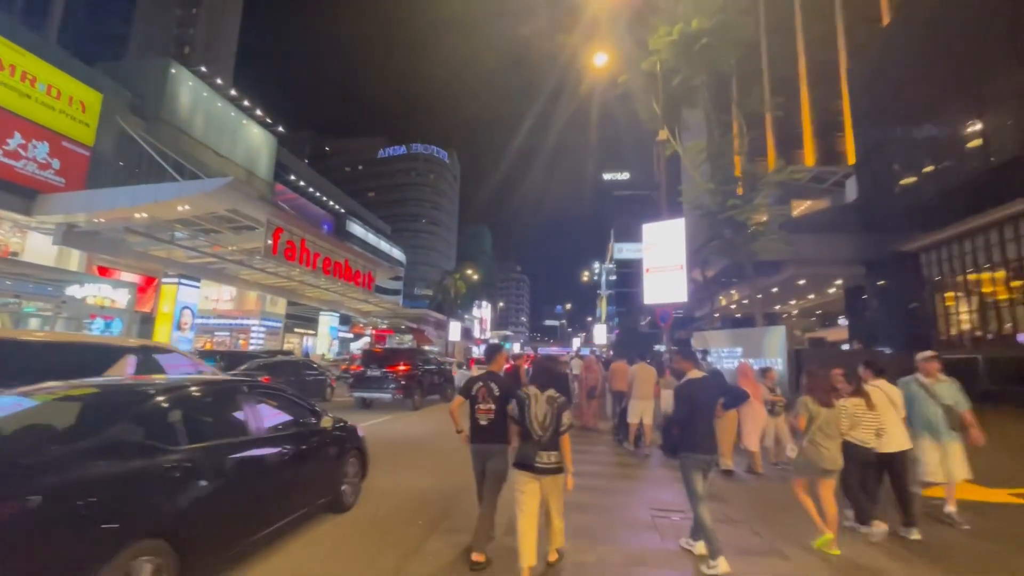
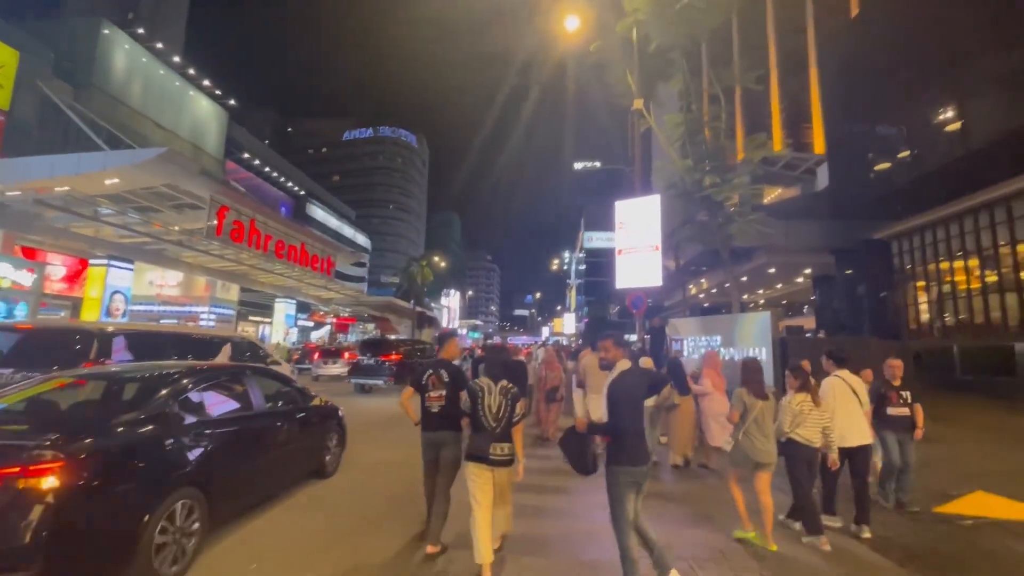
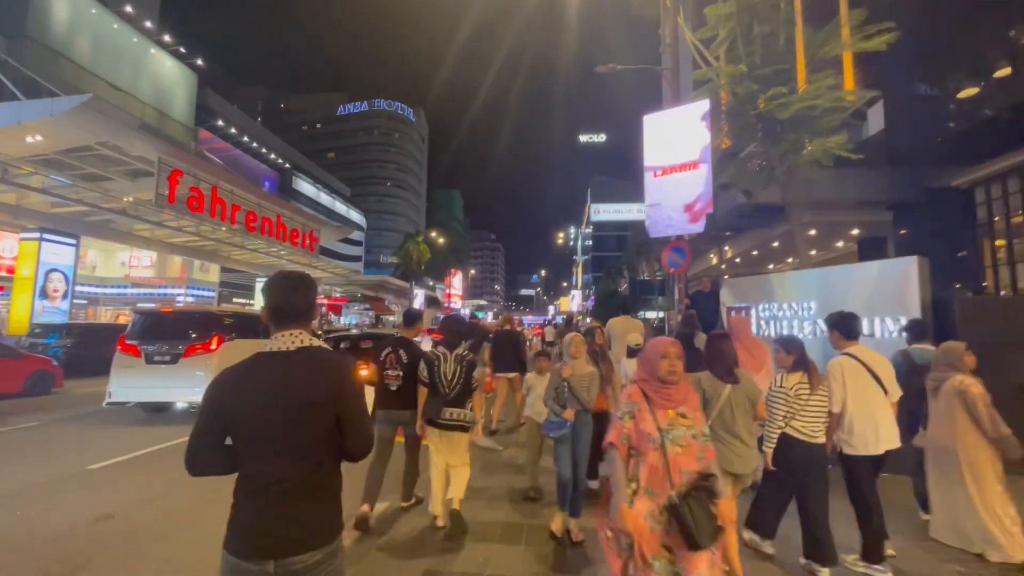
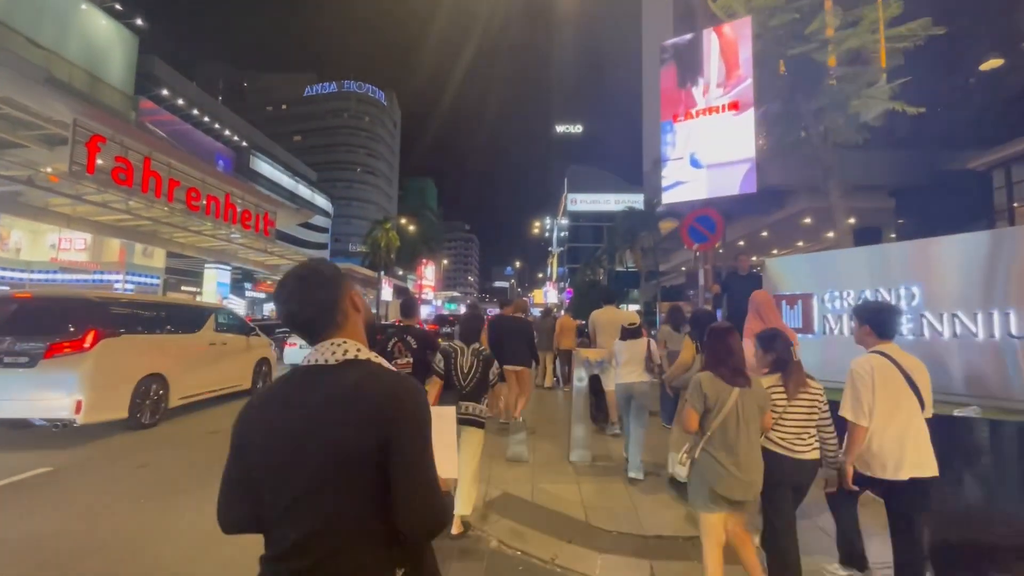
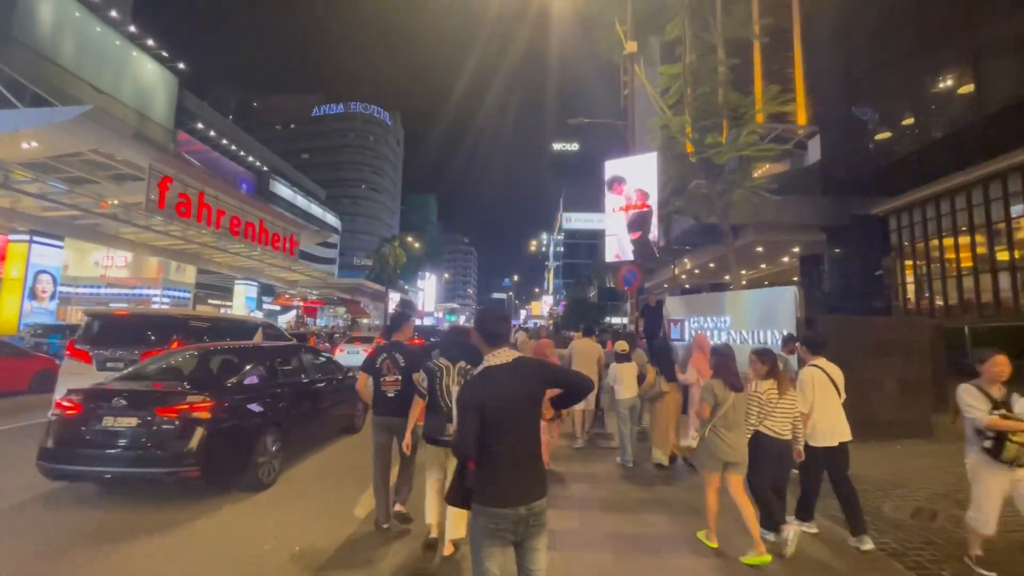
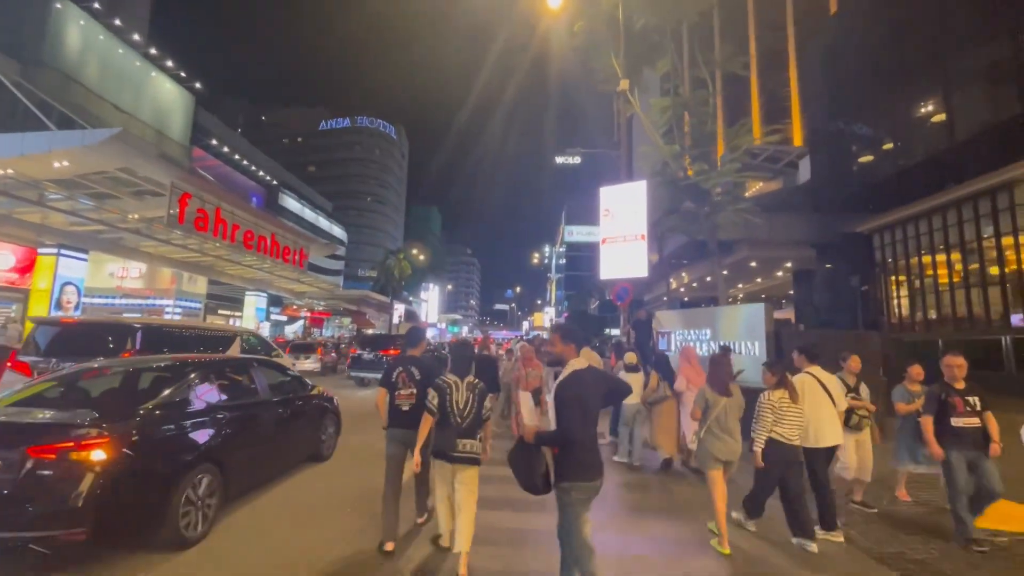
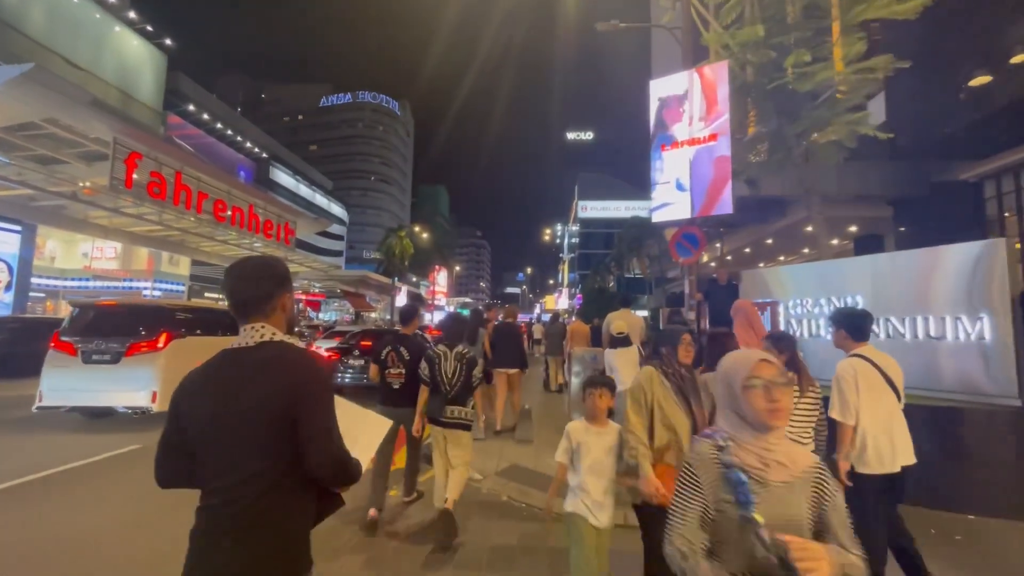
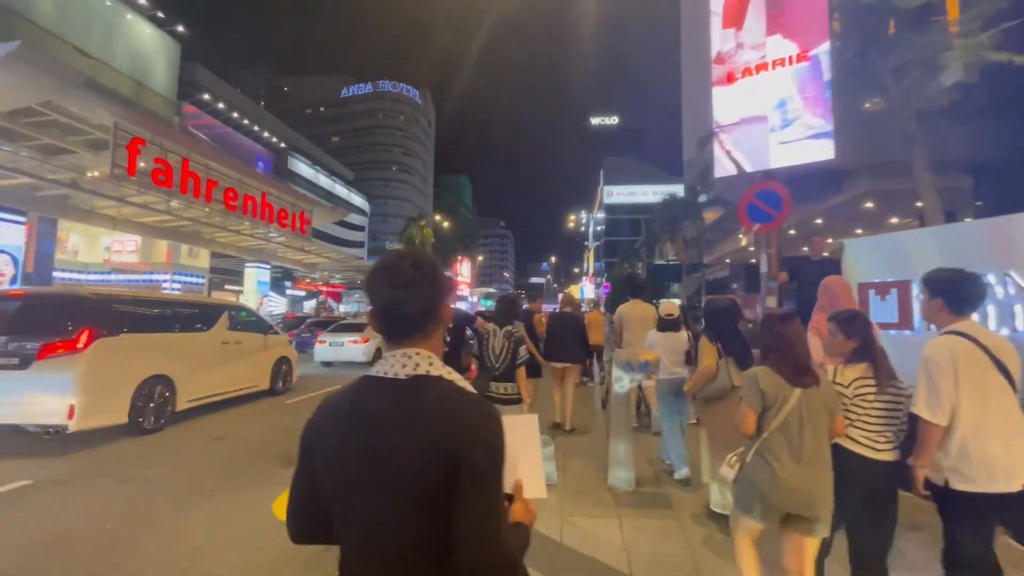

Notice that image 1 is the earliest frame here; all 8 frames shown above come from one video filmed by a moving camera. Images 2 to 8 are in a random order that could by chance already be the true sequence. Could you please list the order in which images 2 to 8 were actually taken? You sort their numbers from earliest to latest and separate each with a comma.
2, 6, 5, 3, 7, 4, 8
